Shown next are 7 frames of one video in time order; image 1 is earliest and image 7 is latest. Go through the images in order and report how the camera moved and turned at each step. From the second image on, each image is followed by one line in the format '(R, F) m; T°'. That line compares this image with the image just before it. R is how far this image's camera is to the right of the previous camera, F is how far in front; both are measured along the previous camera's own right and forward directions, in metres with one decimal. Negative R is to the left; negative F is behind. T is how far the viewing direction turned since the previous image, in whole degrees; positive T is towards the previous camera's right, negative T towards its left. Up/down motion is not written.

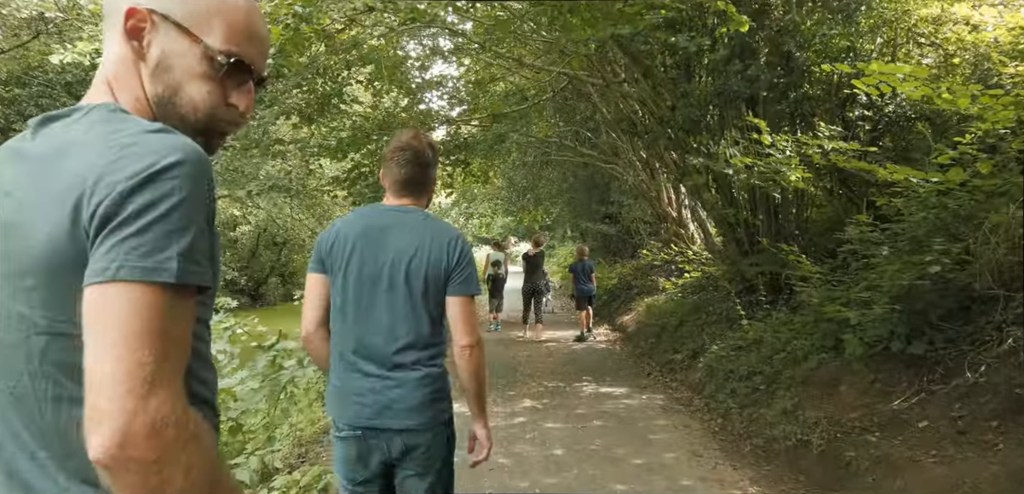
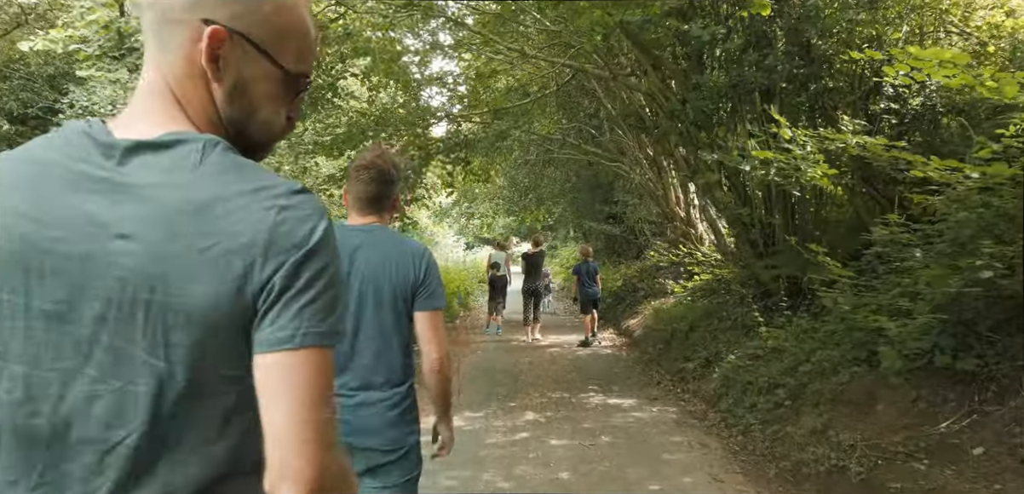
(0.0, +0.4) m; 0°
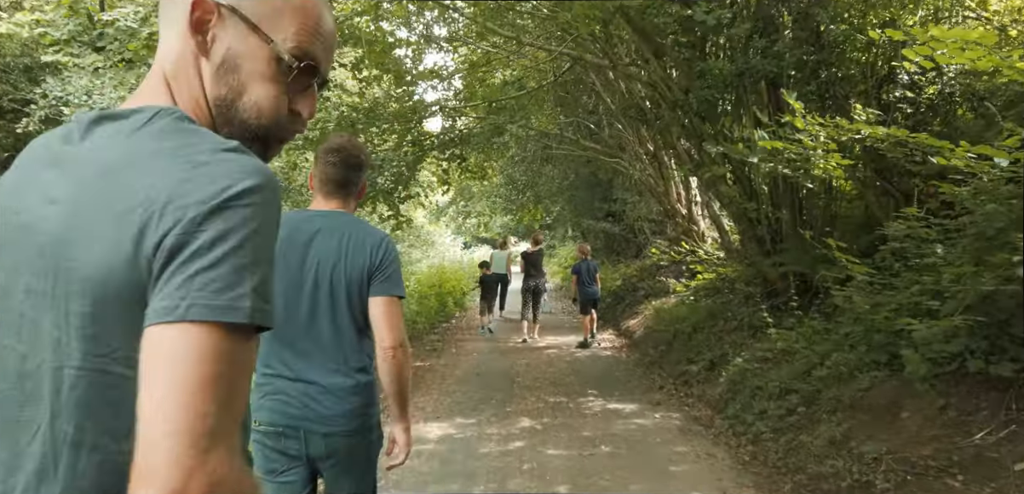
(0.0, +0.3) m; 0°
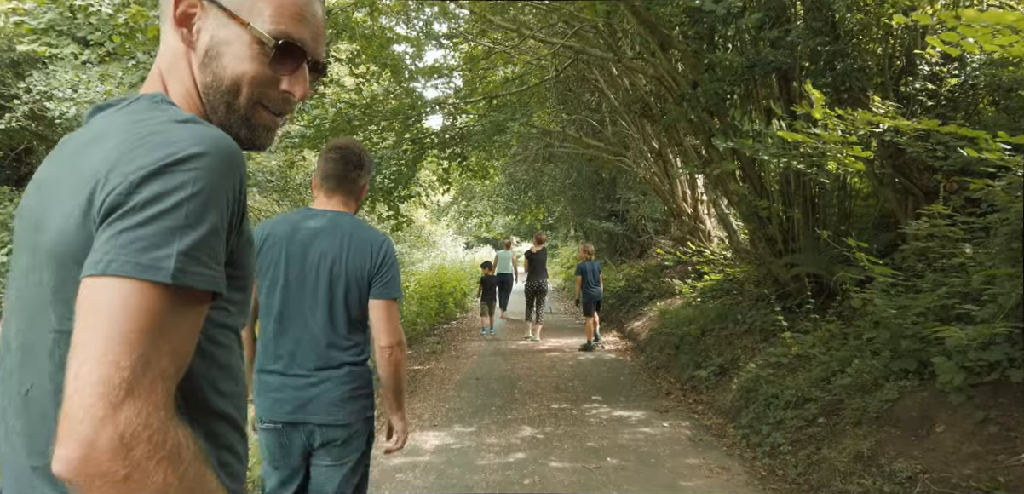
(0.0, +0.3) m; 0°
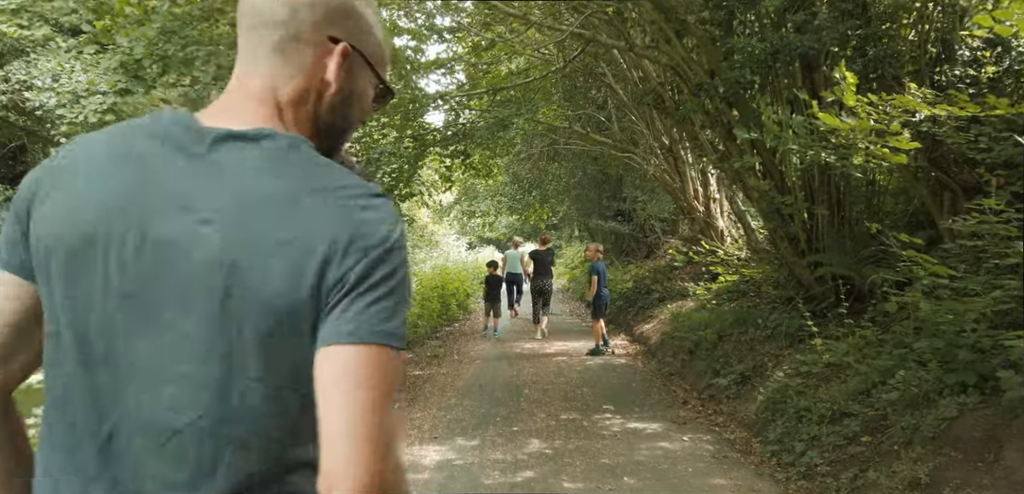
(0.0, +0.4) m; 0°
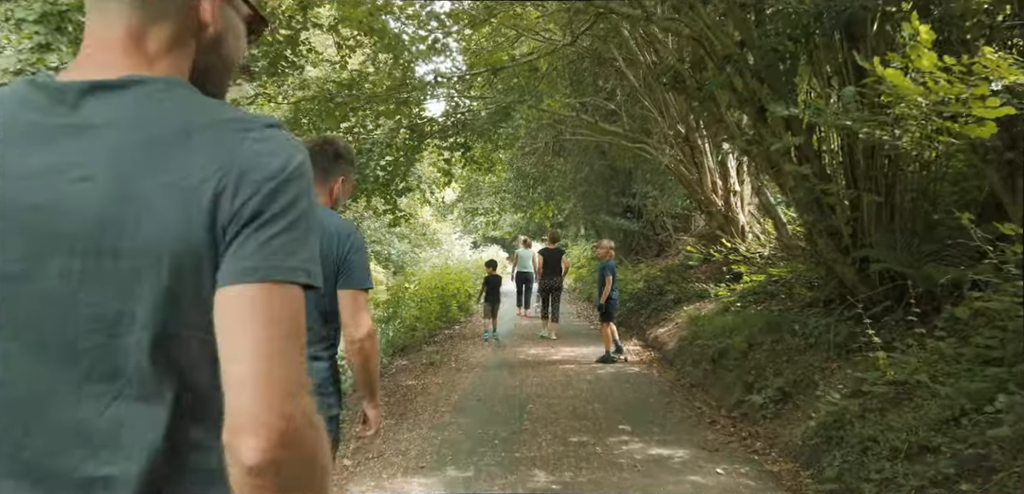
(0.0, +0.8) m; -1°
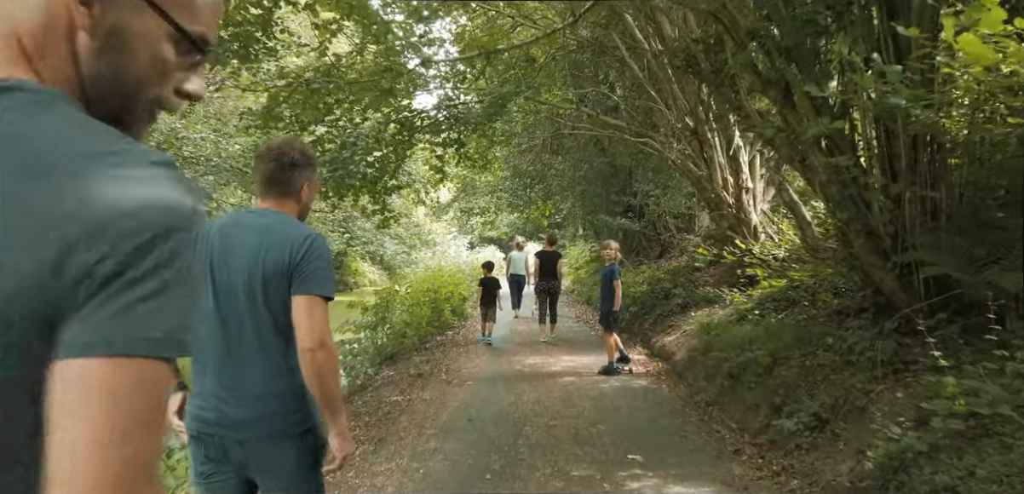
(0.0, +0.7) m; 0°
